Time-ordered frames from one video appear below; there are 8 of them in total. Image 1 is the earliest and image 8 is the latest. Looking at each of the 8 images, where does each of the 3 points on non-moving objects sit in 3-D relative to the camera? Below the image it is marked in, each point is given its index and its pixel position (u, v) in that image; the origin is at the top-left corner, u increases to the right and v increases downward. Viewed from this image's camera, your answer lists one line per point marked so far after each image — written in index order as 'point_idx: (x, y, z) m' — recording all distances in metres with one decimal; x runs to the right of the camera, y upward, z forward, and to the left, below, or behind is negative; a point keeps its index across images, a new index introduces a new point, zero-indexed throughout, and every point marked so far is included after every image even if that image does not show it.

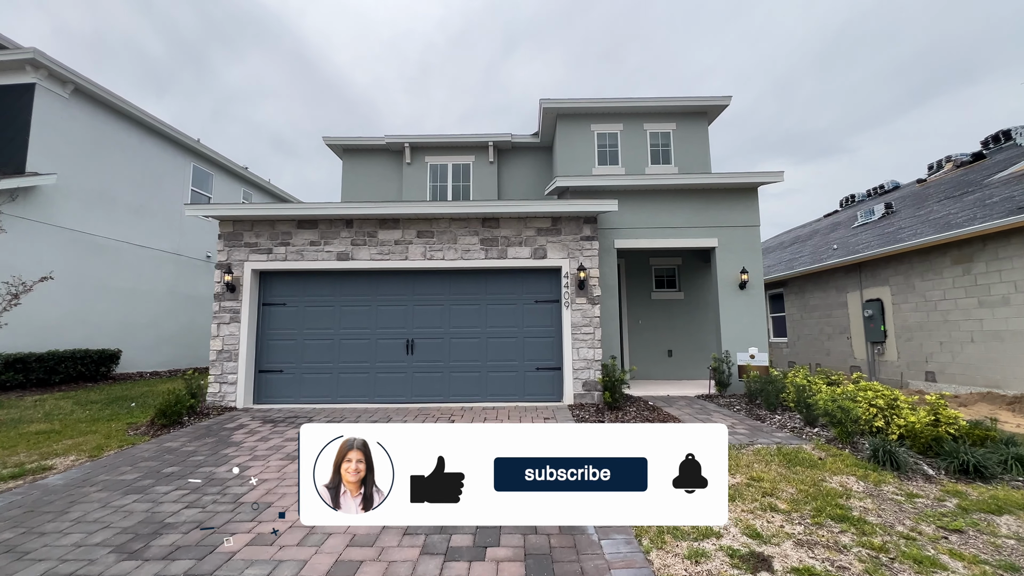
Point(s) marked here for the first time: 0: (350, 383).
0: (-2.5, -1.5, +7.0) m
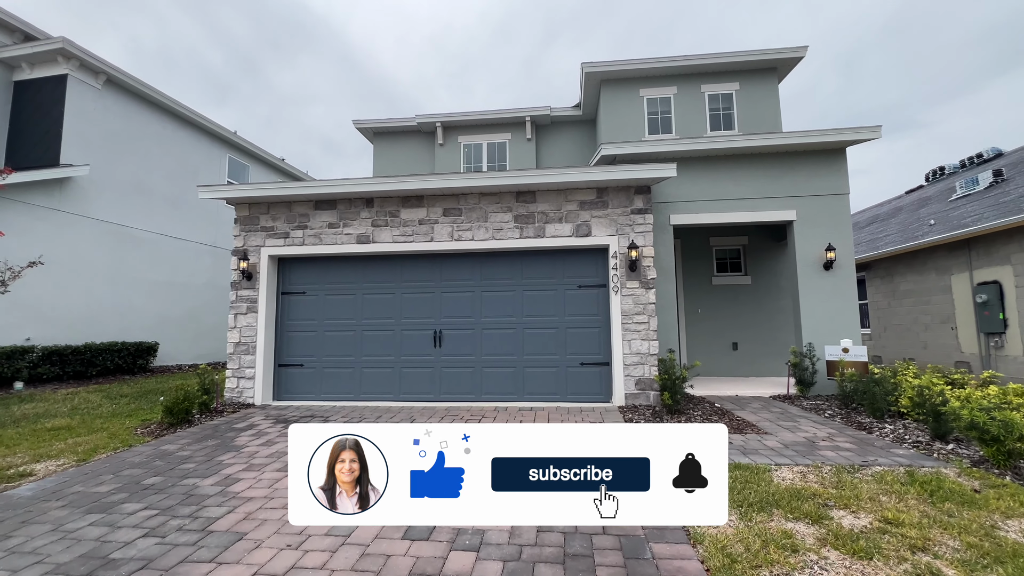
0: (-2.0, -1.3, +6.4) m
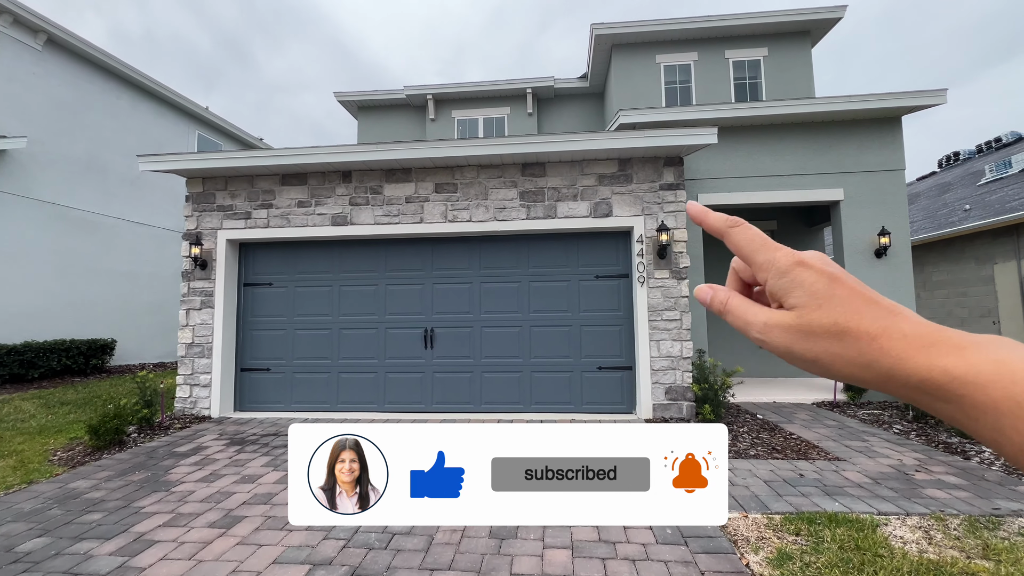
0: (-1.9, -1.2, +5.4) m
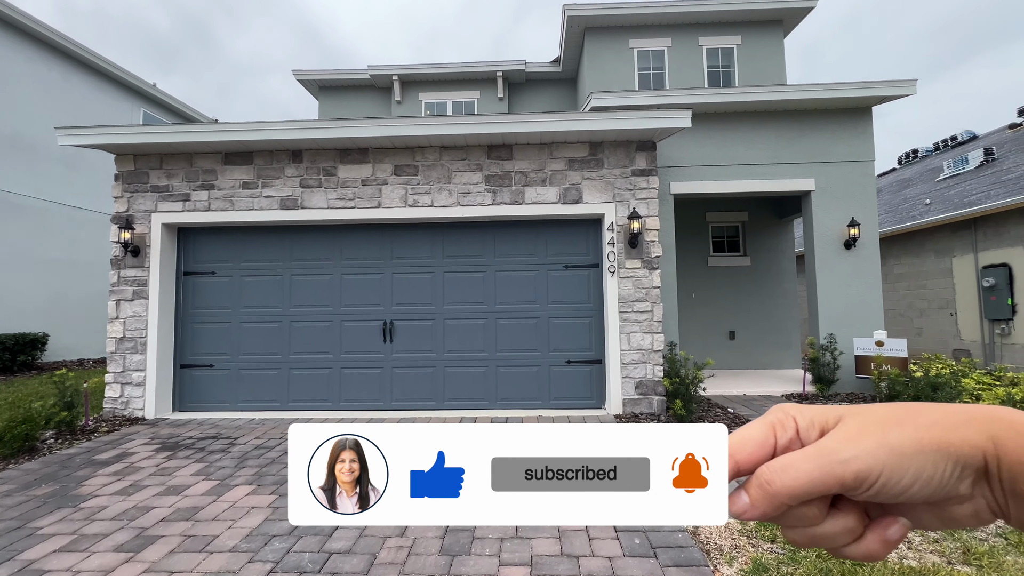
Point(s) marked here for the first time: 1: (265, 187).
0: (-2.3, -1.1, +5.0) m
1: (-2.7, +1.1, +5.0) m
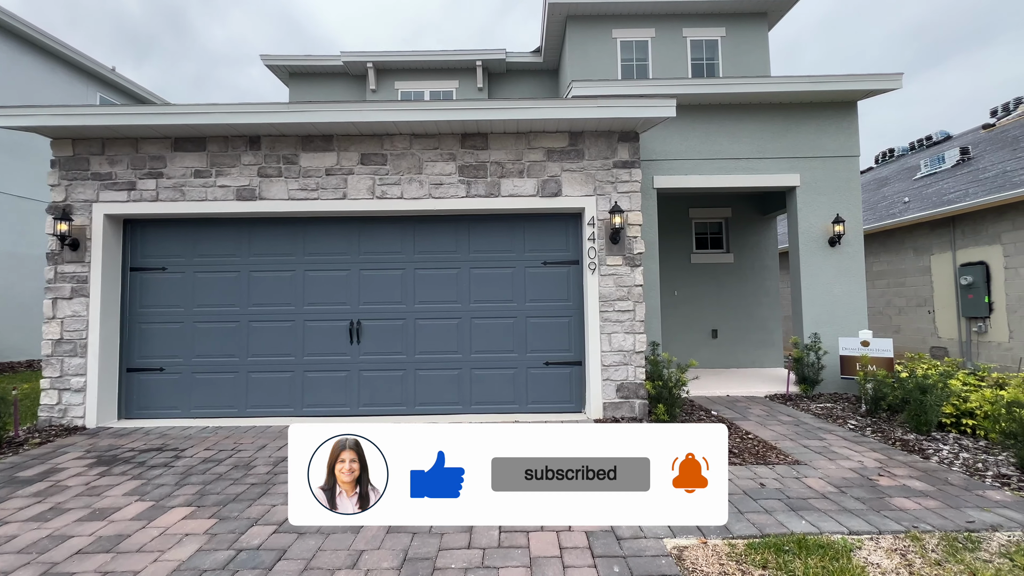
0: (-2.6, -1.0, +4.7) m
1: (-3.0, +1.1, +4.6) m
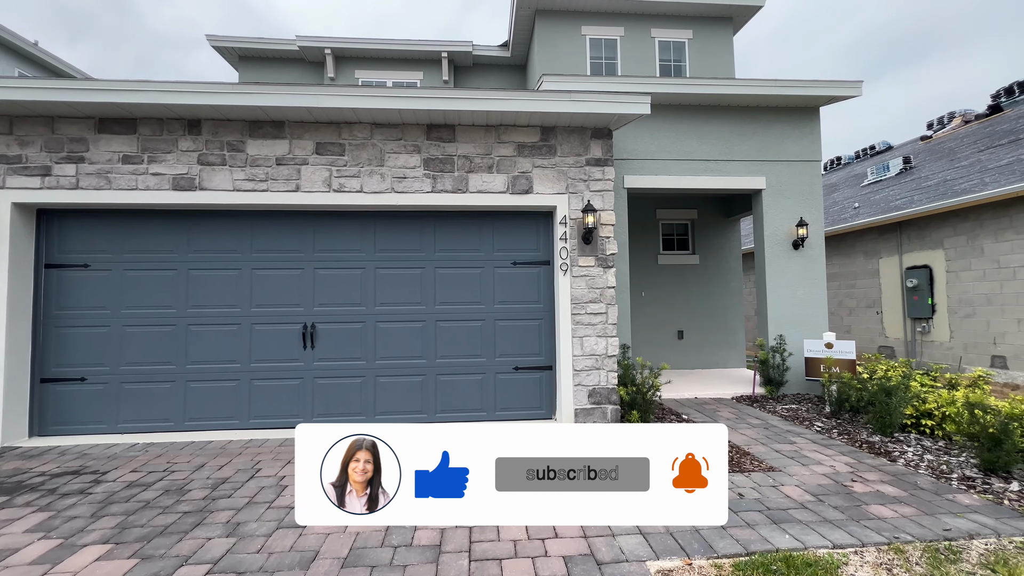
0: (-2.9, -1.0, +4.2) m
1: (-3.3, +1.1, +4.1) m
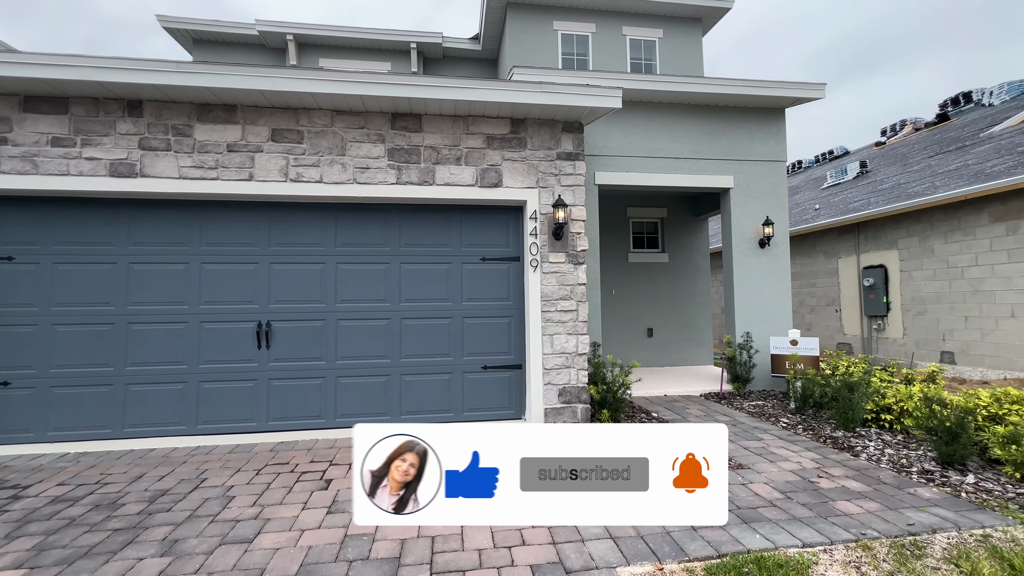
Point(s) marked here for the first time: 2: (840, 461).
0: (-3.2, -1.0, +3.9) m
1: (-3.6, +1.2, +3.8) m
2: (+2.5, -1.3, +3.4) m
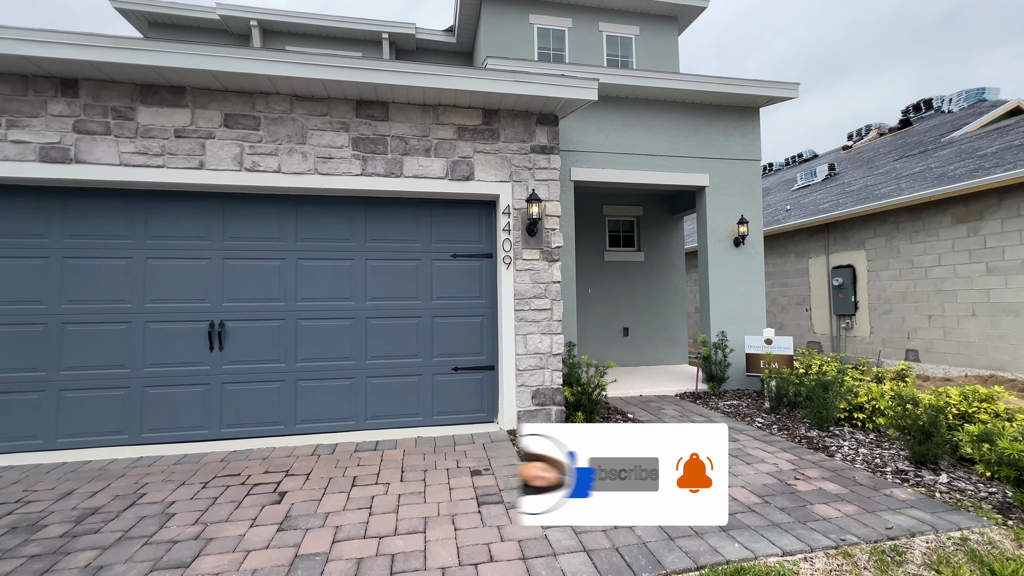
0: (-3.4, -1.0, +3.6) m
1: (-3.8, +1.2, +3.4) m
2: (+2.3, -1.3, +3.4) m
